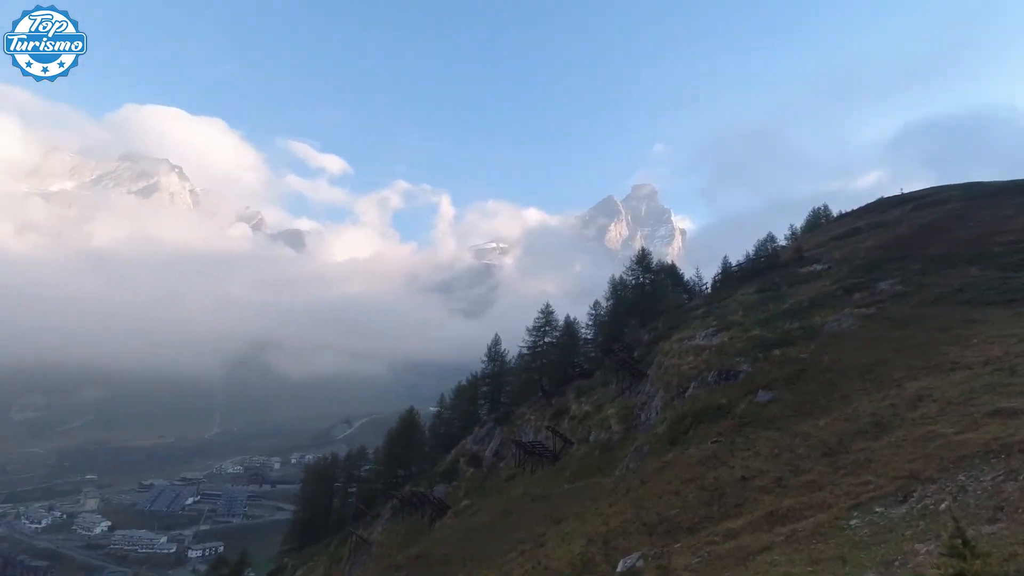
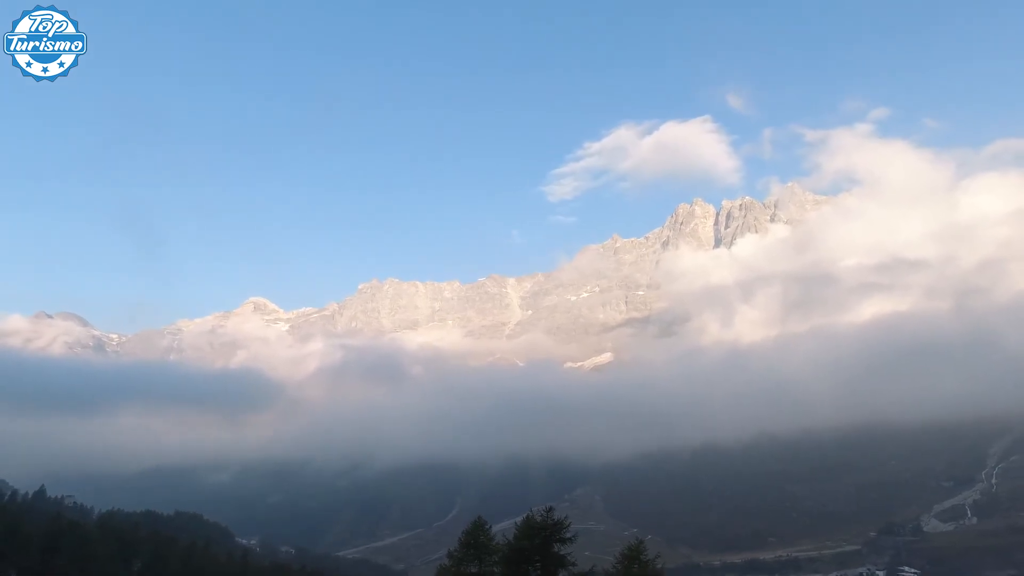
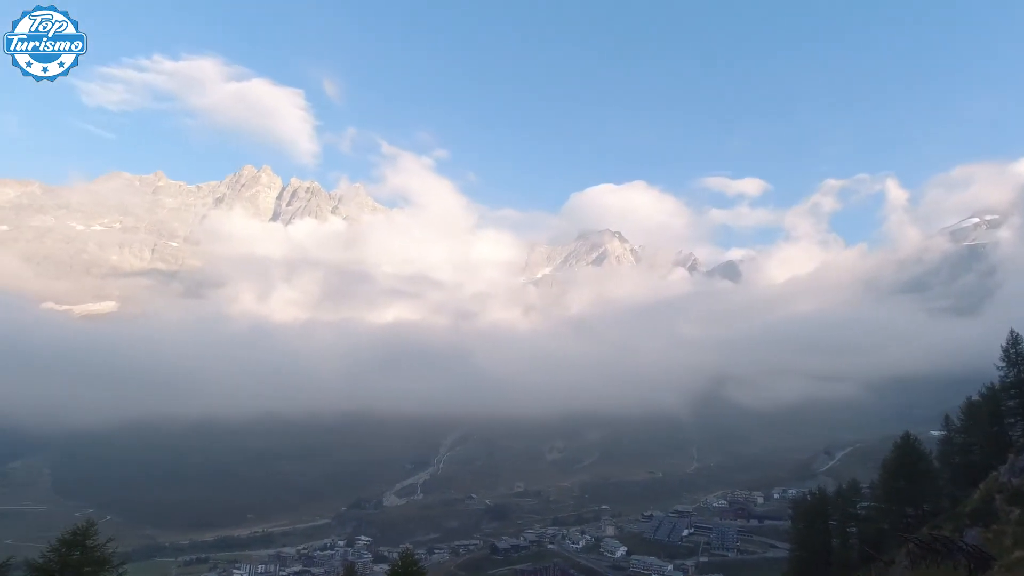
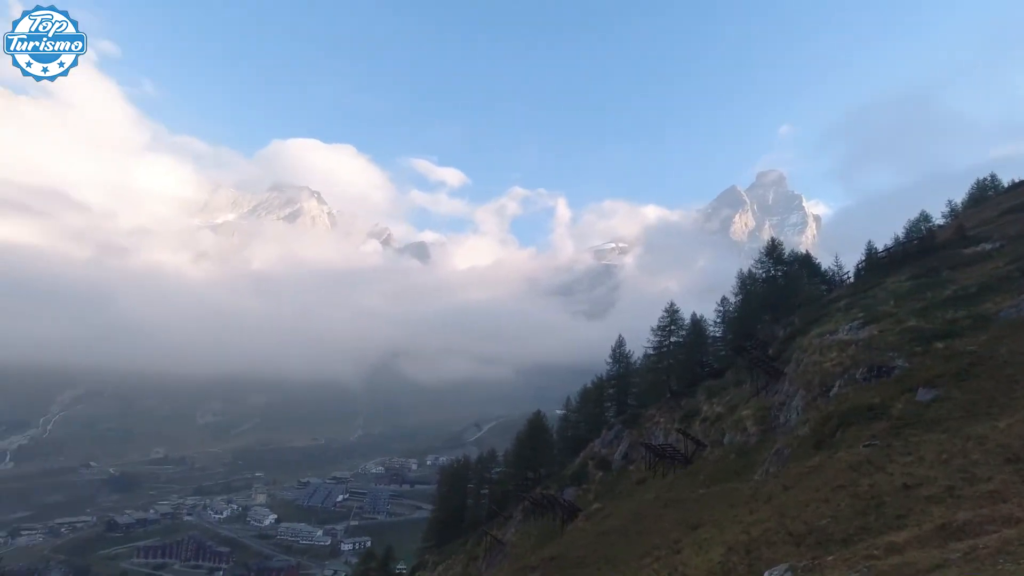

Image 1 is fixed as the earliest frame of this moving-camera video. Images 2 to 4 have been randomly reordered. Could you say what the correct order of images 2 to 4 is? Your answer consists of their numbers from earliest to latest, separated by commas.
4, 3, 2
